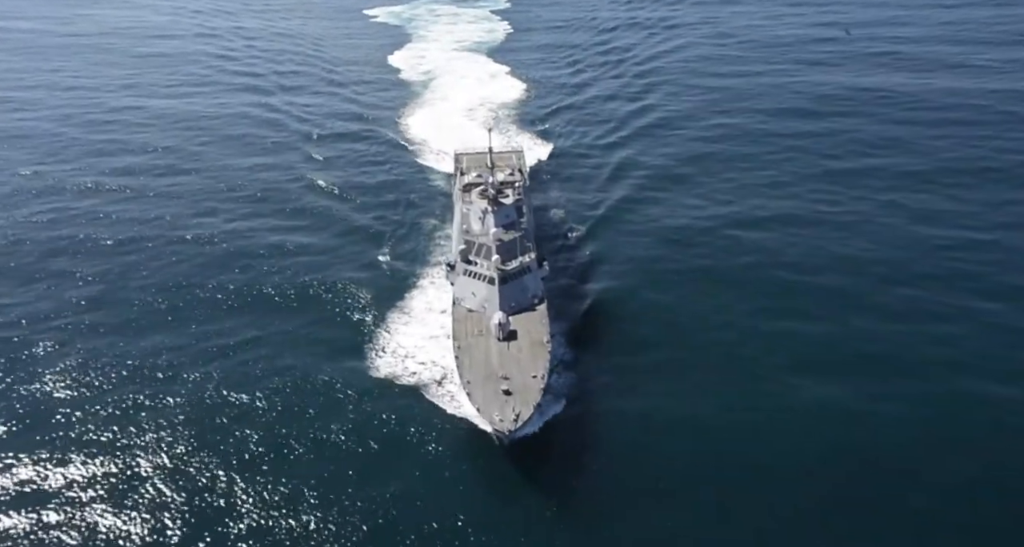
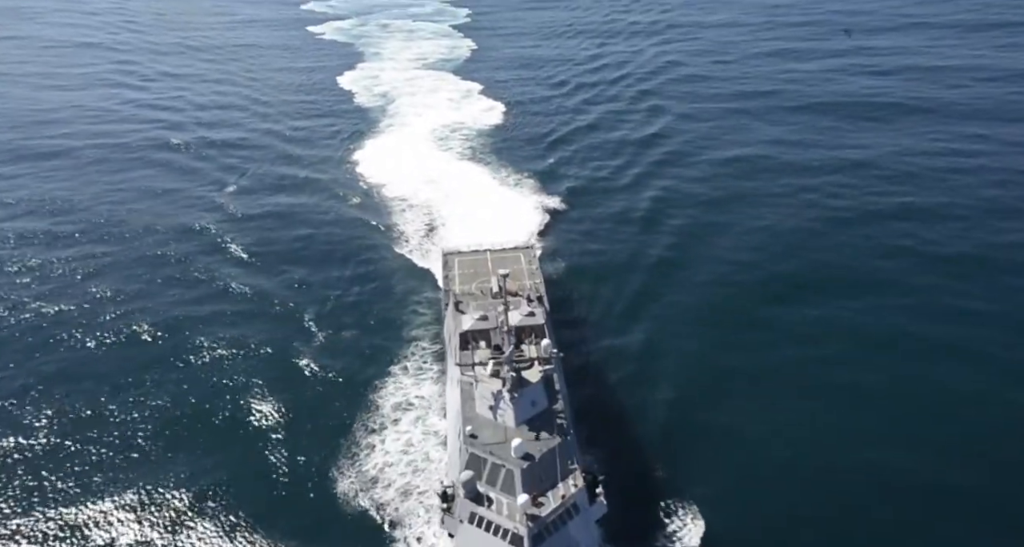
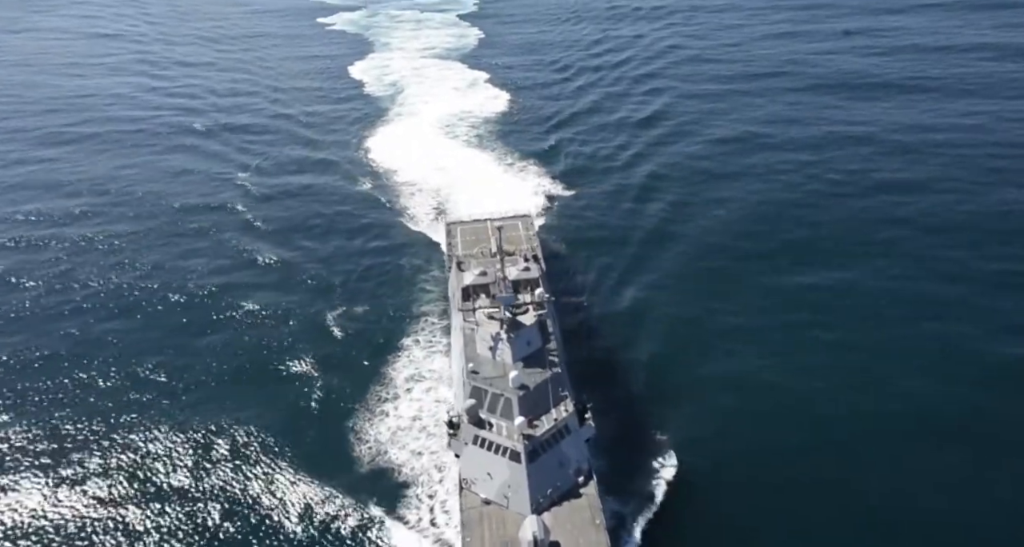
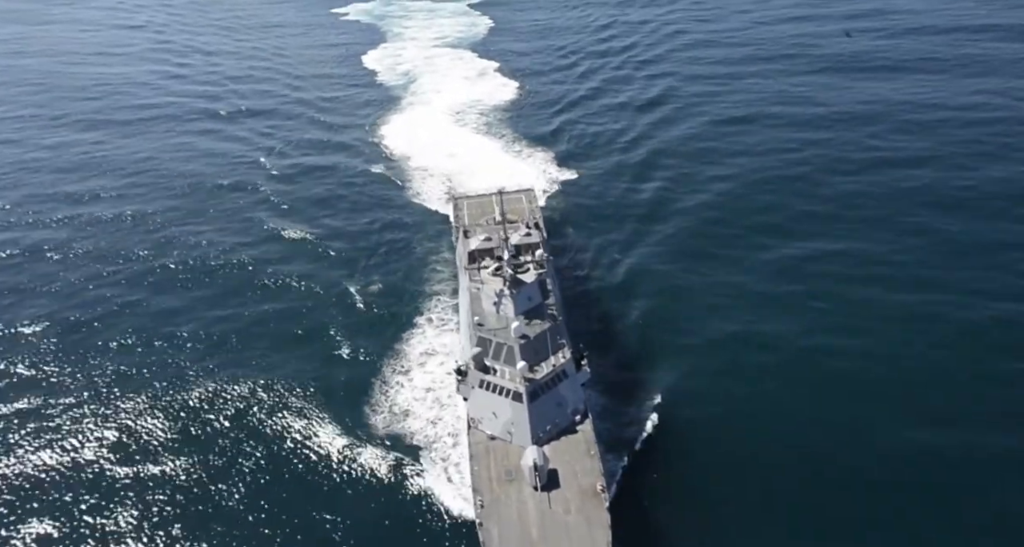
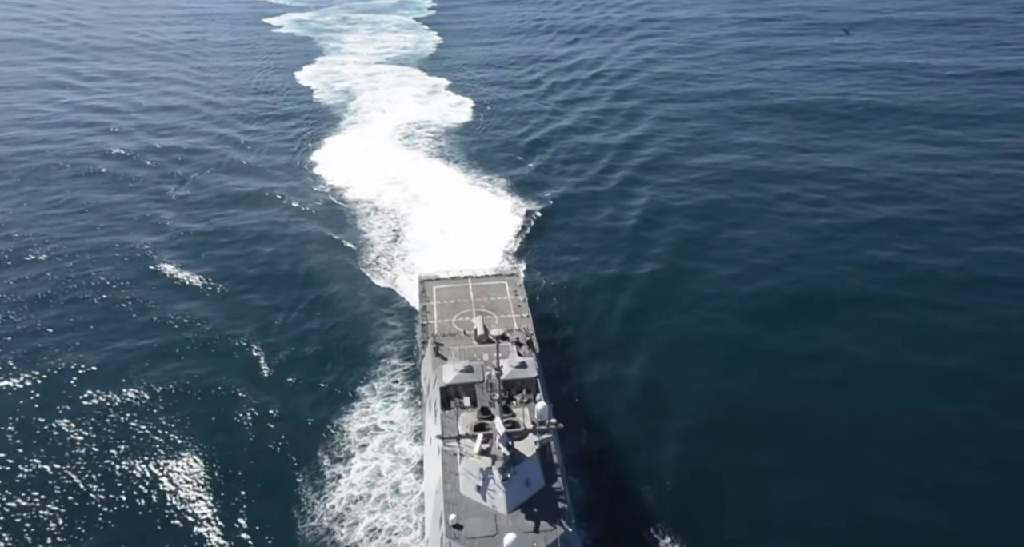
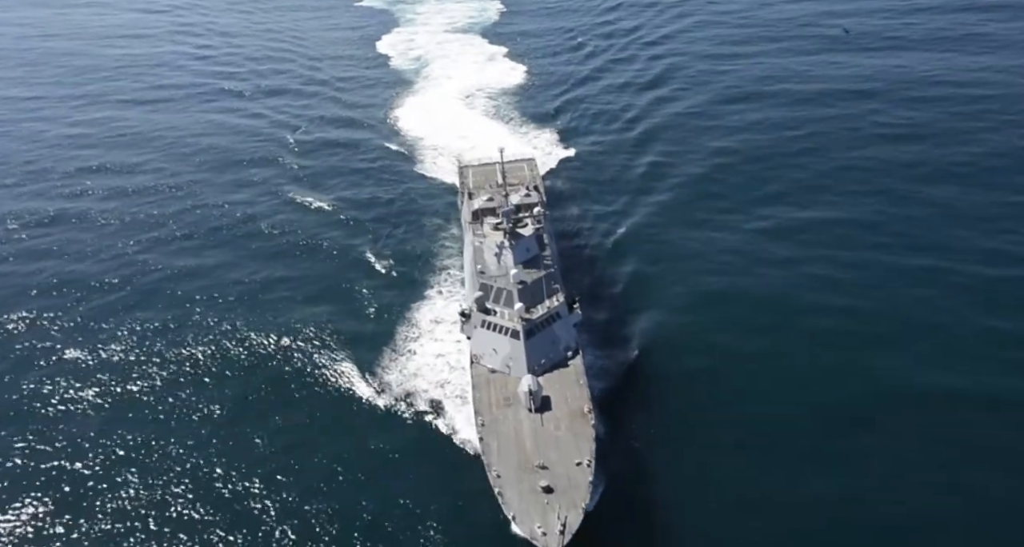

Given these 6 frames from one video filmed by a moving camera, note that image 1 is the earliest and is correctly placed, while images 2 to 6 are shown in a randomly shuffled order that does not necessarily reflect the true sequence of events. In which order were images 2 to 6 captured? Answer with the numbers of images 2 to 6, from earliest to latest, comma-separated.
6, 4, 3, 2, 5
